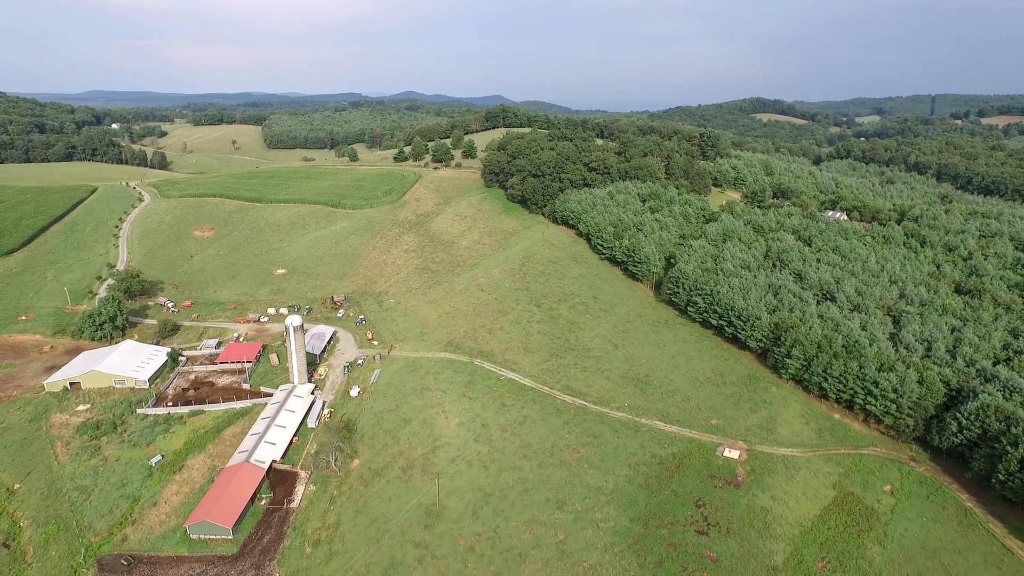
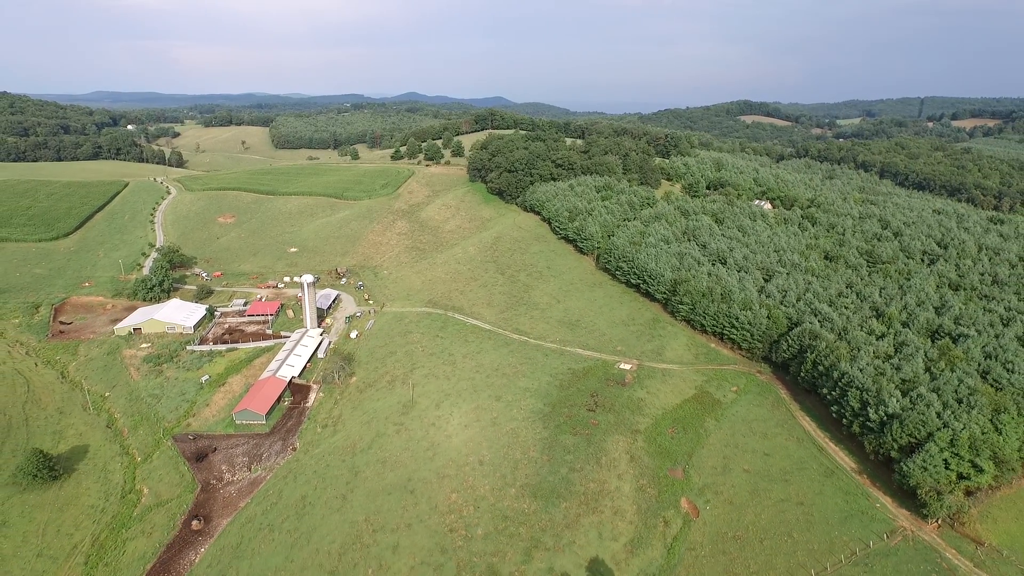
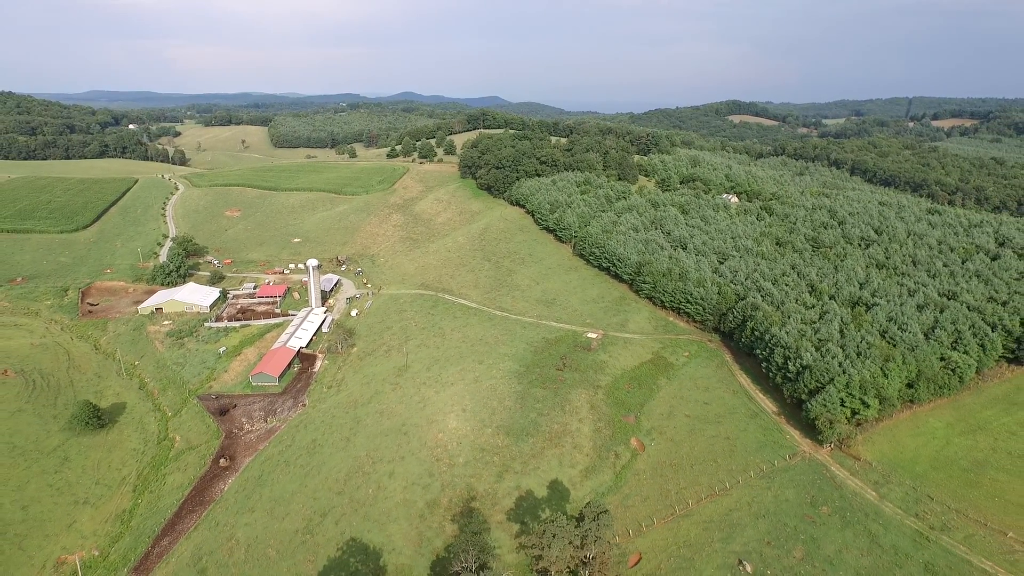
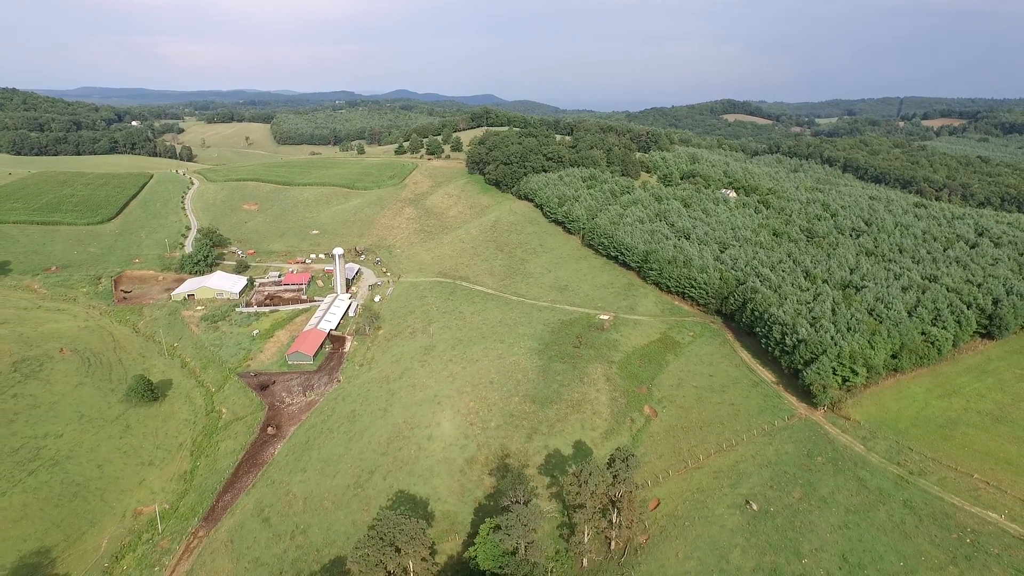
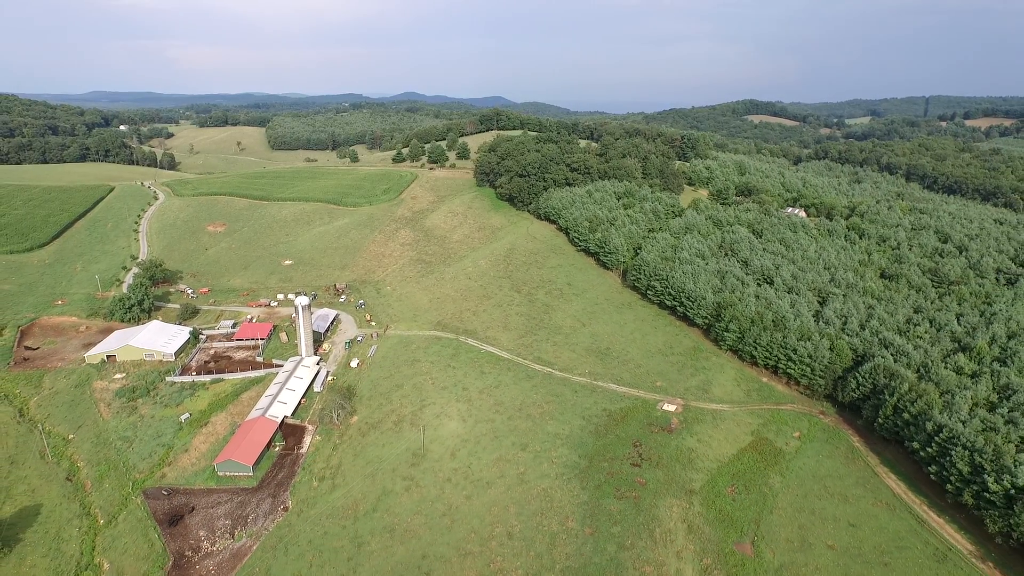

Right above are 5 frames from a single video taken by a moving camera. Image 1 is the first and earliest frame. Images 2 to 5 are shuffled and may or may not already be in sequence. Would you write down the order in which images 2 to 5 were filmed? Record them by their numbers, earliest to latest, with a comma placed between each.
5, 2, 3, 4
